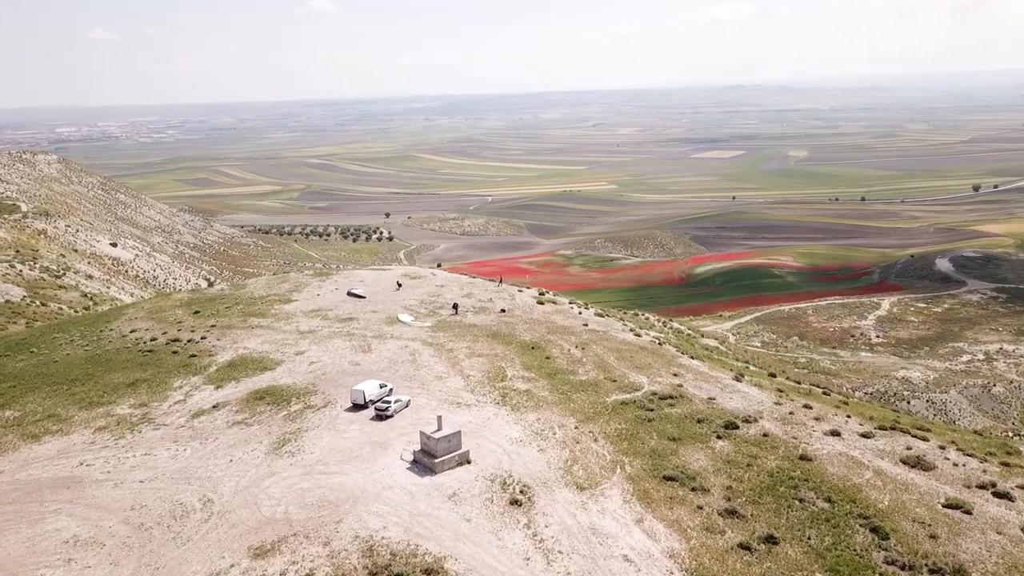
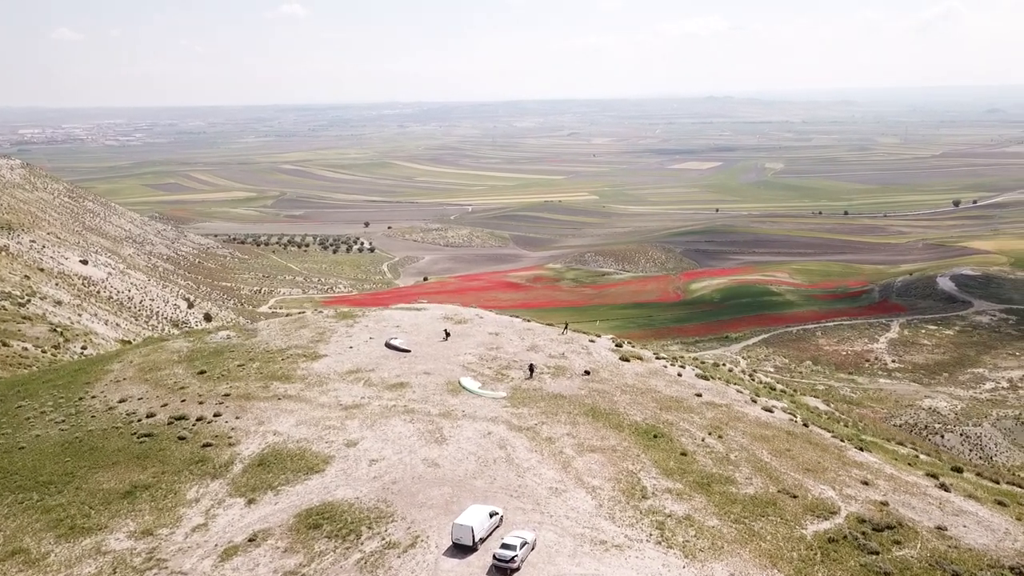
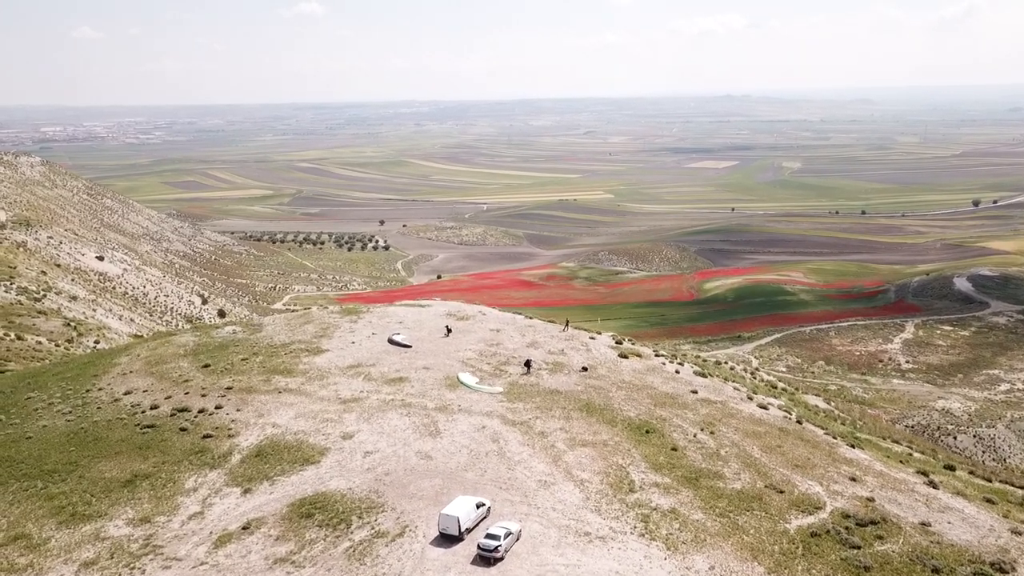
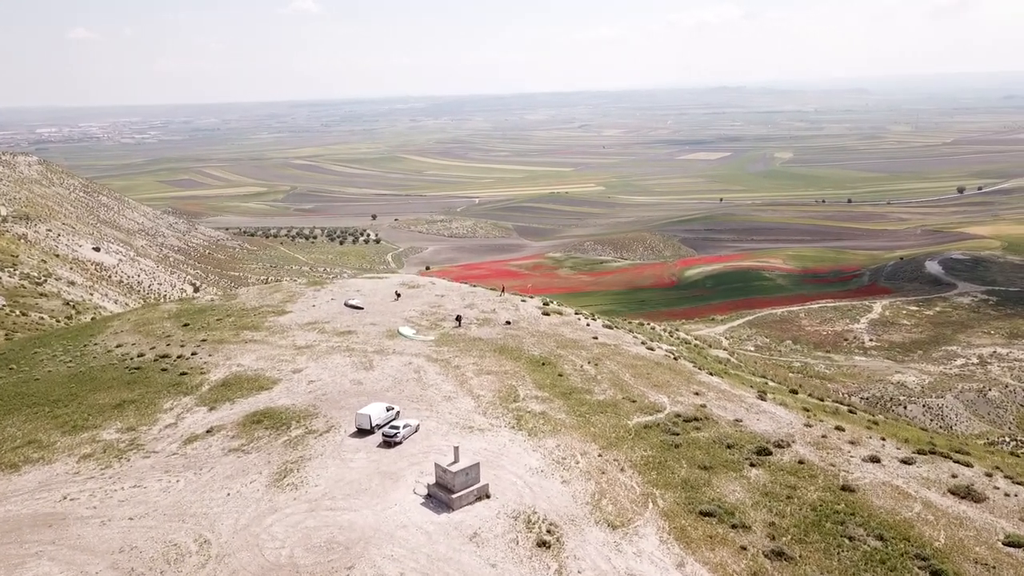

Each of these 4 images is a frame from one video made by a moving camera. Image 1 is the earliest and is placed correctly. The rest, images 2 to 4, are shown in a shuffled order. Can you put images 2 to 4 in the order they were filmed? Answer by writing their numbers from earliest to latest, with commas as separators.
4, 3, 2
